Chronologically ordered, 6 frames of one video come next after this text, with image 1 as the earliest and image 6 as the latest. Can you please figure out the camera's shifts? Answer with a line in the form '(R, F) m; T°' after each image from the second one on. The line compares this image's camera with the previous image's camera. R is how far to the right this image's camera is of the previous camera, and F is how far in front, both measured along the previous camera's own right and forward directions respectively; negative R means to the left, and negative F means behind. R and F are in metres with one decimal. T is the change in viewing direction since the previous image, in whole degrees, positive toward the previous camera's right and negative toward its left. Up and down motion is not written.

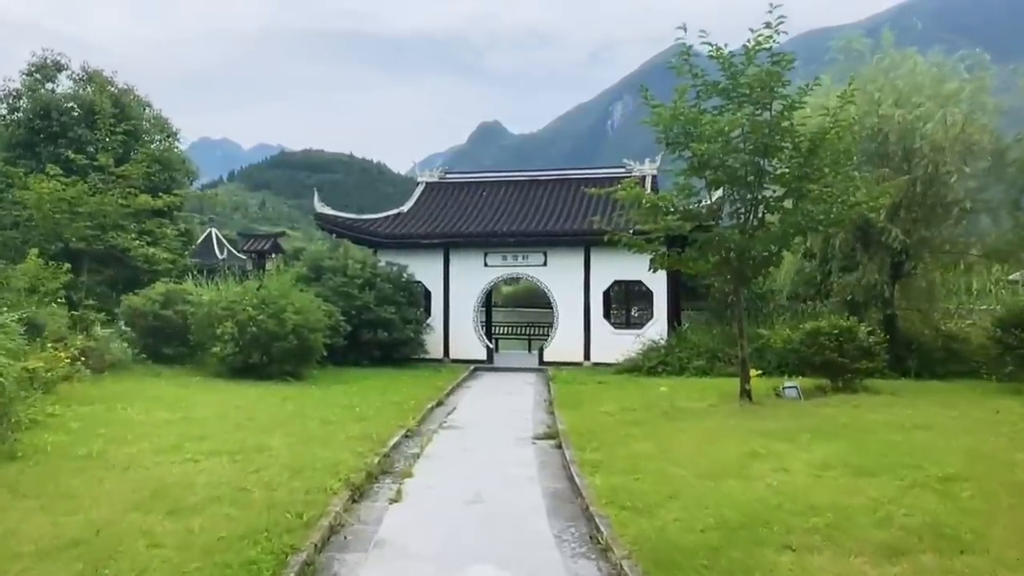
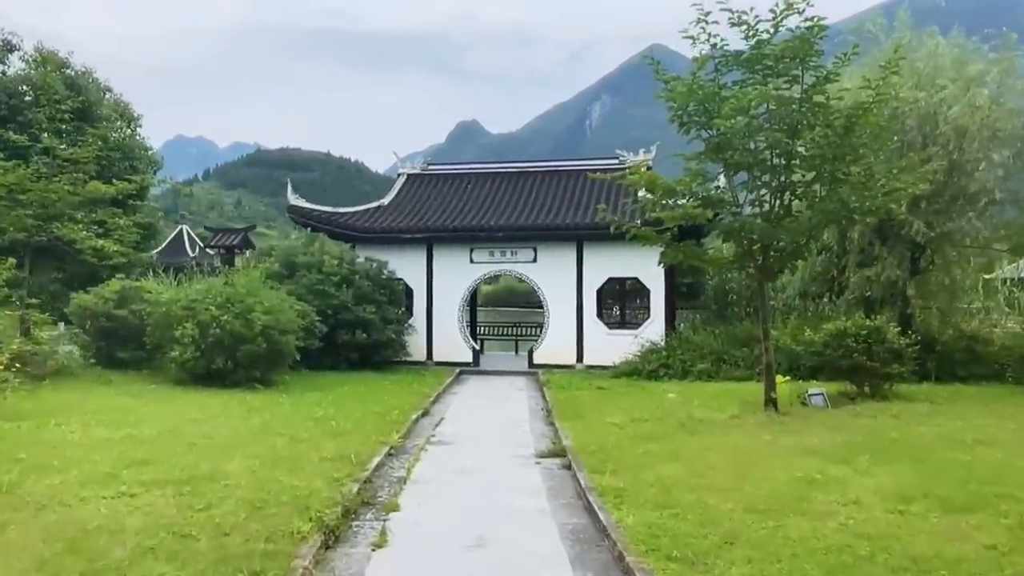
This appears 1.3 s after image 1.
(-0.2, +1.3) m; +1°
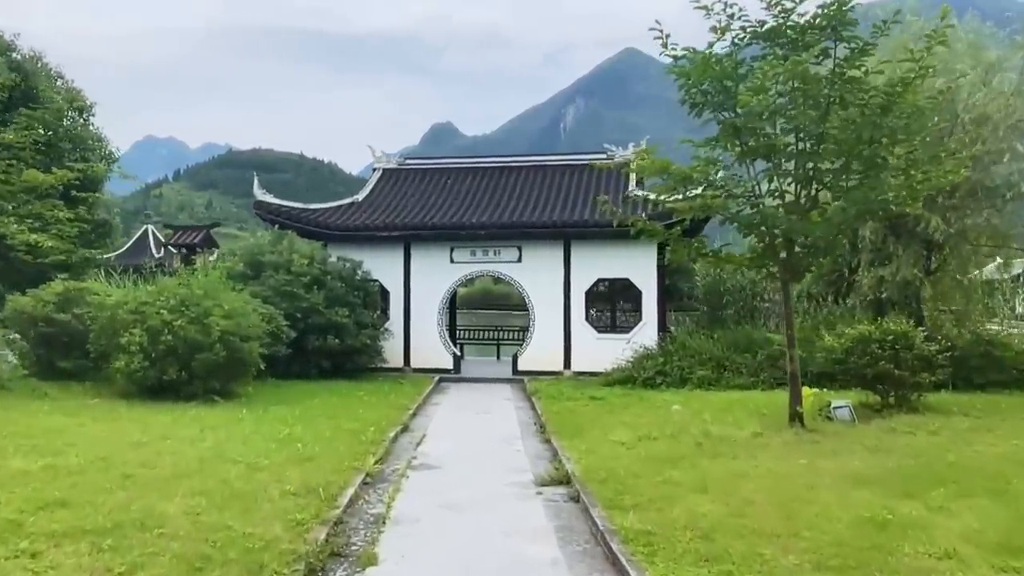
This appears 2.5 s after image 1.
(-0.2, +1.2) m; +2°
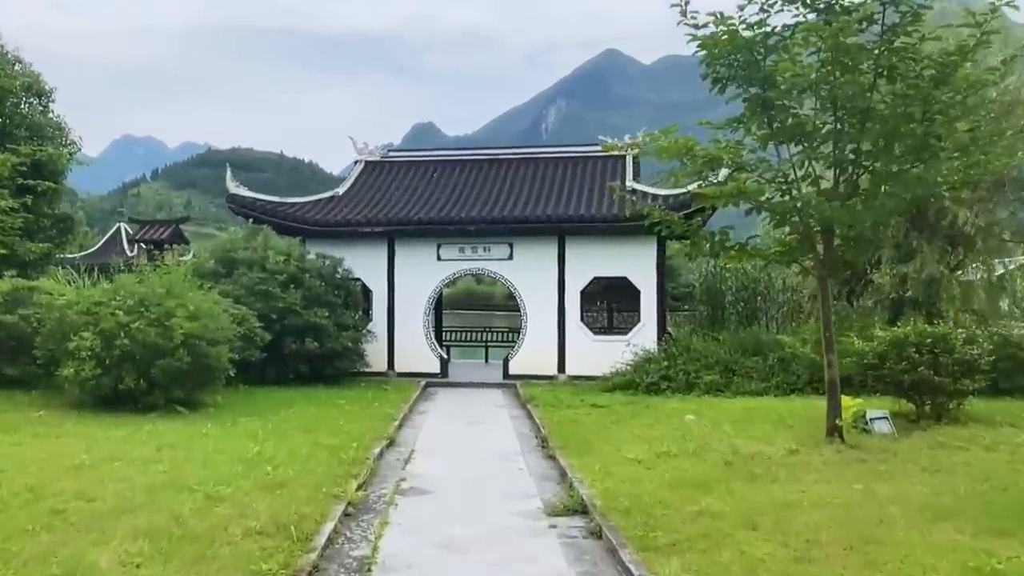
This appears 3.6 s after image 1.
(-0.2, +1.1) m; +1°
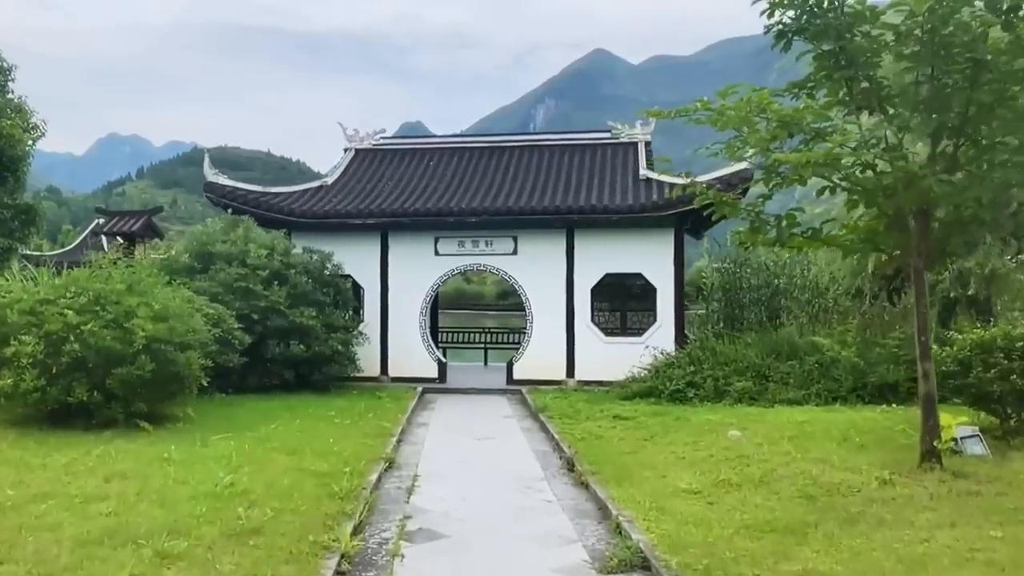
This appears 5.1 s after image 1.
(-0.3, +1.4) m; +1°
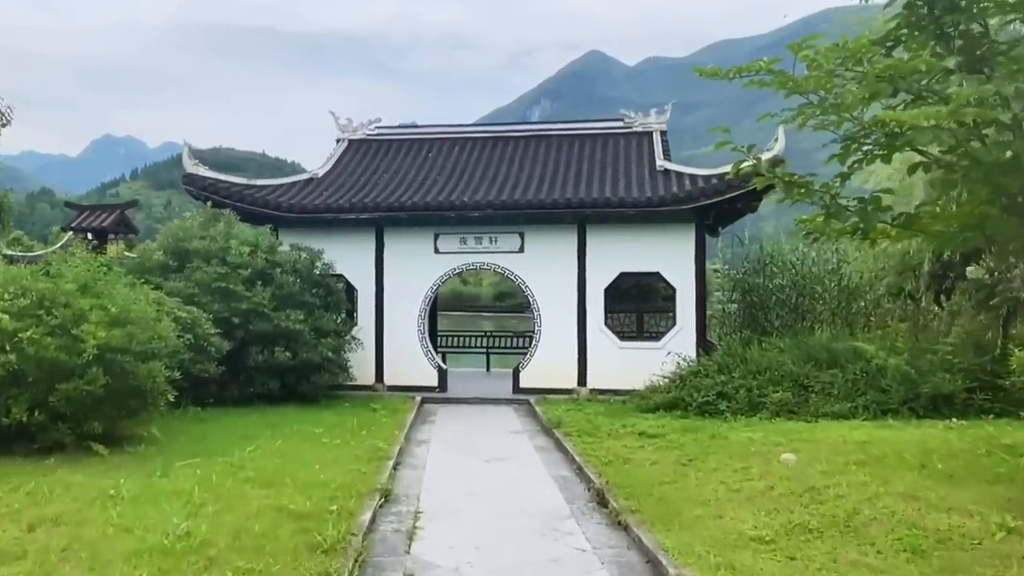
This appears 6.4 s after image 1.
(-0.2, +1.3) m; 0°
